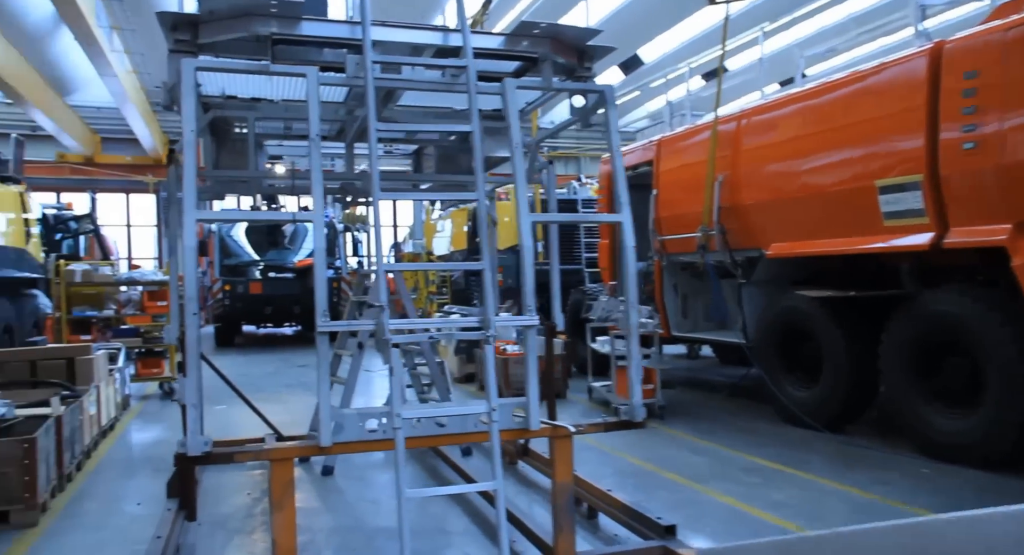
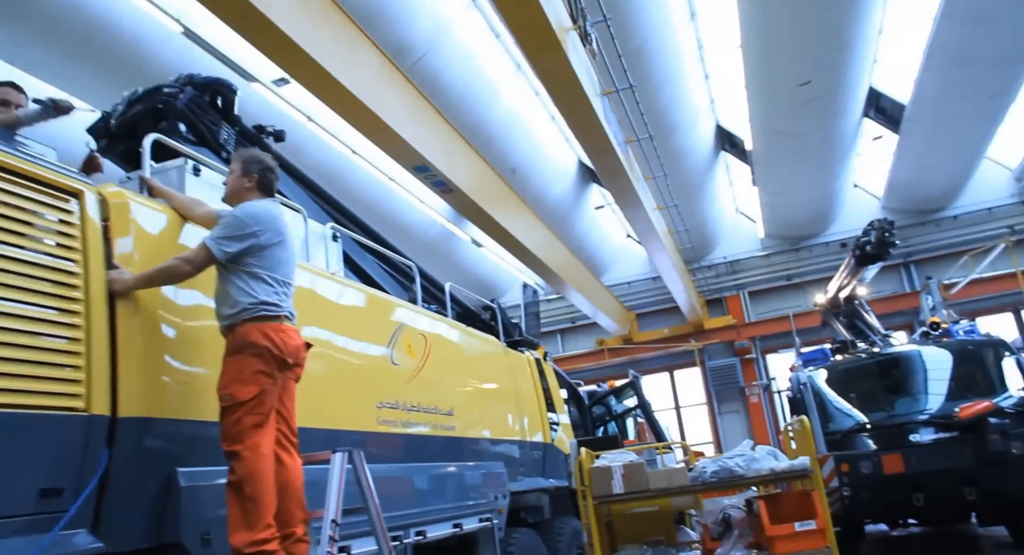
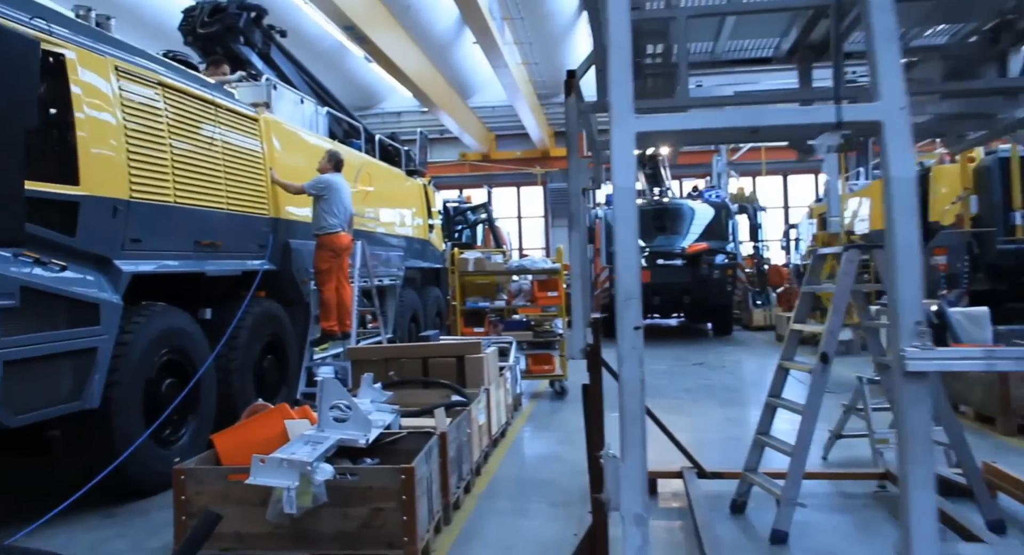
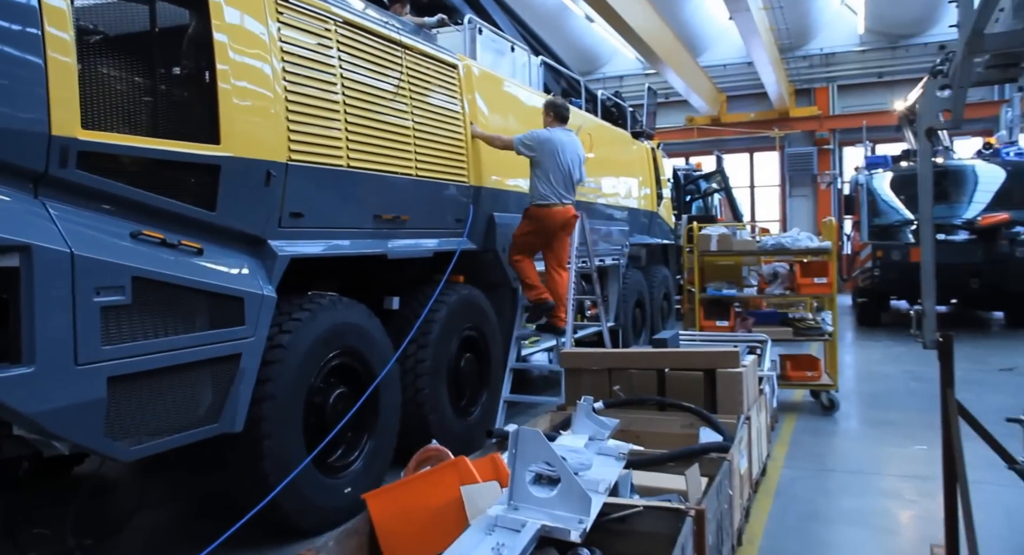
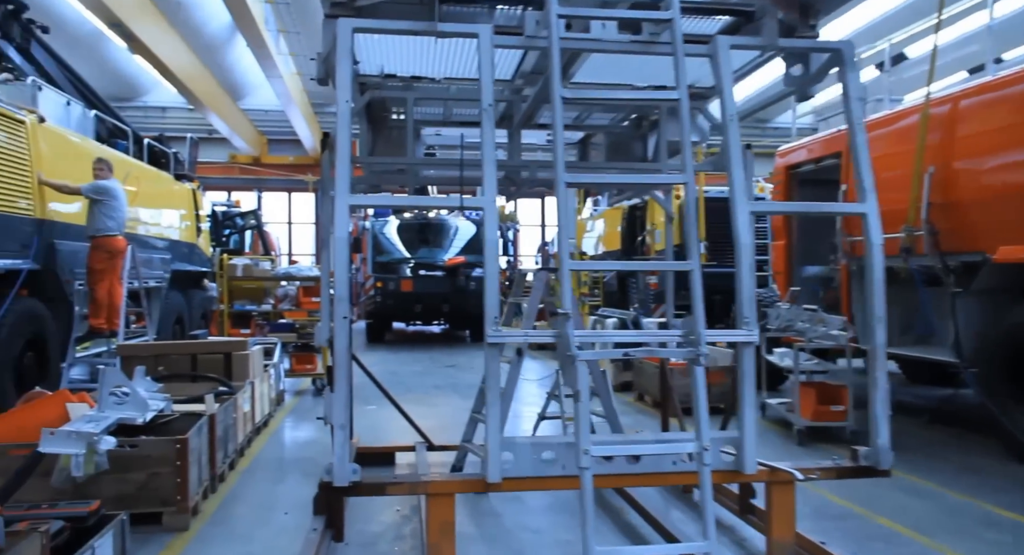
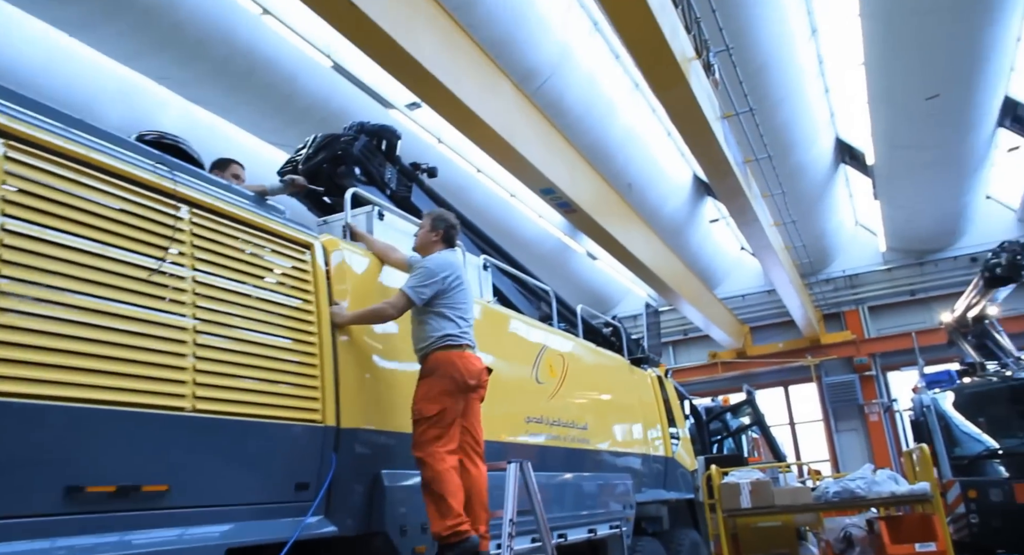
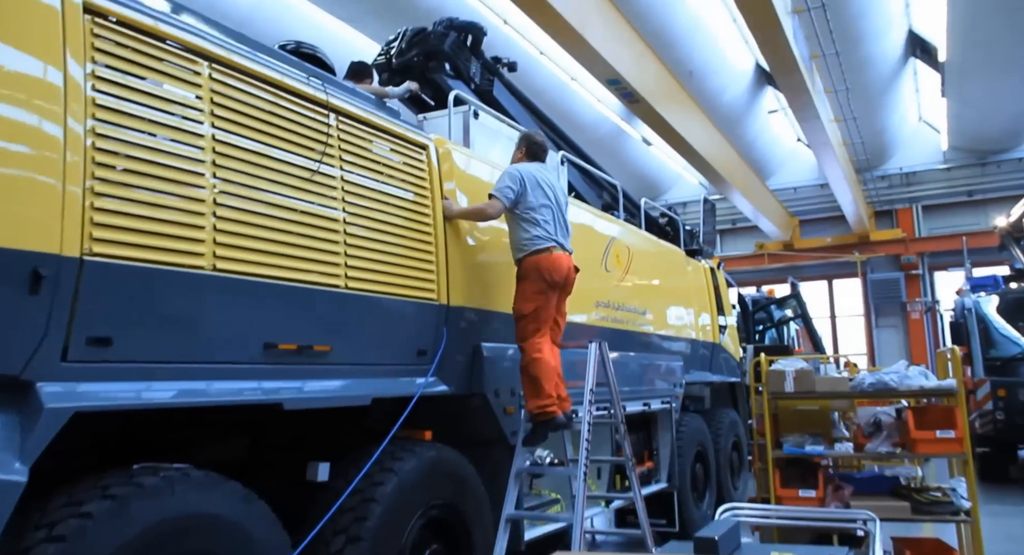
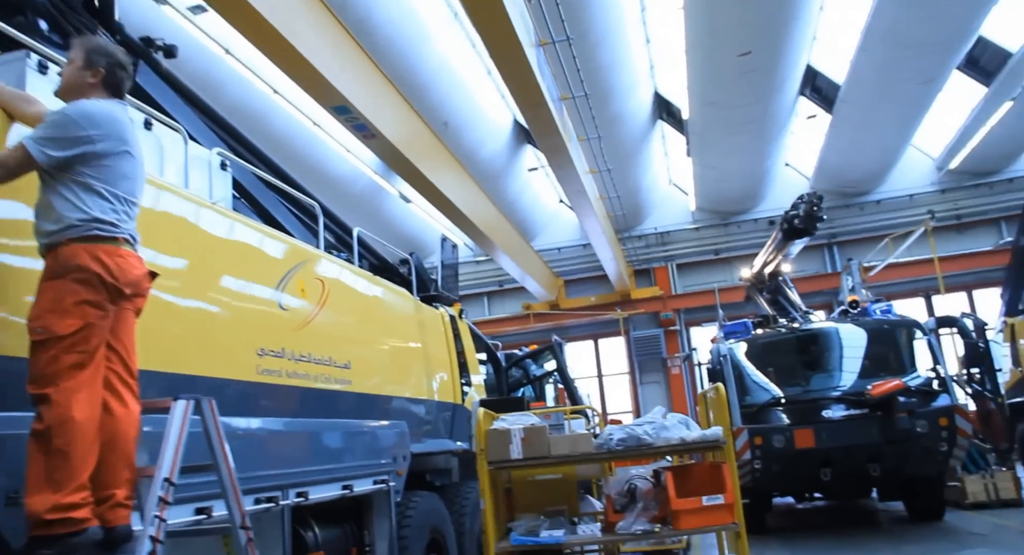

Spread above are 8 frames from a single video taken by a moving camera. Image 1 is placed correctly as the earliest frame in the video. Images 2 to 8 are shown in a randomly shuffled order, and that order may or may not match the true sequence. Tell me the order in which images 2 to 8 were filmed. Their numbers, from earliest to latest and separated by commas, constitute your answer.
5, 3, 4, 7, 6, 2, 8
